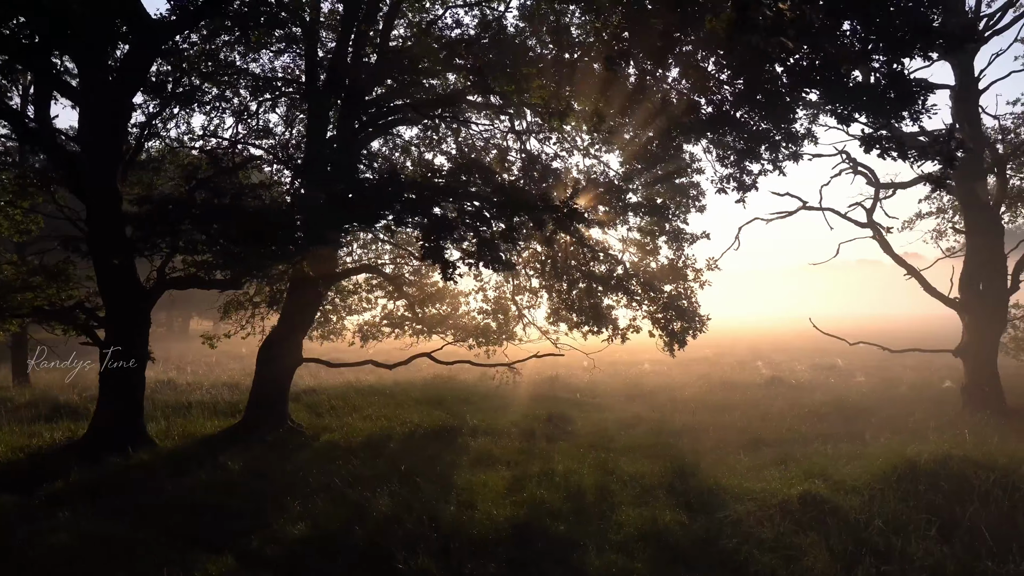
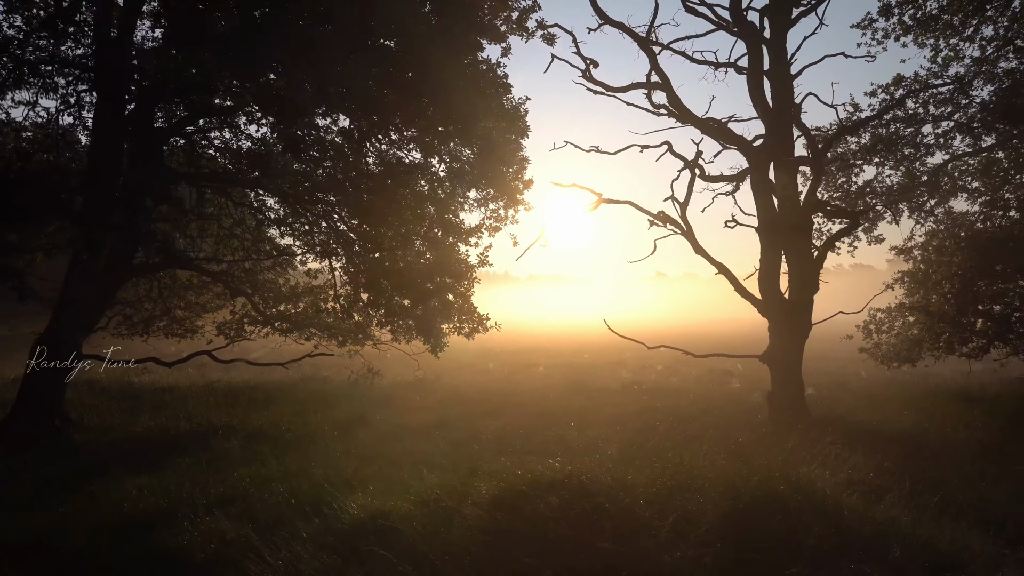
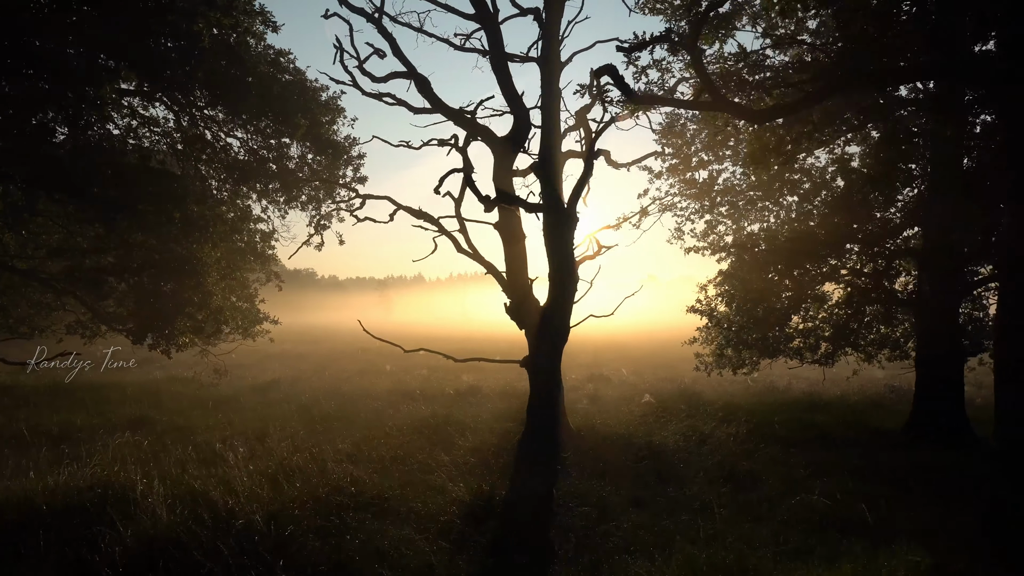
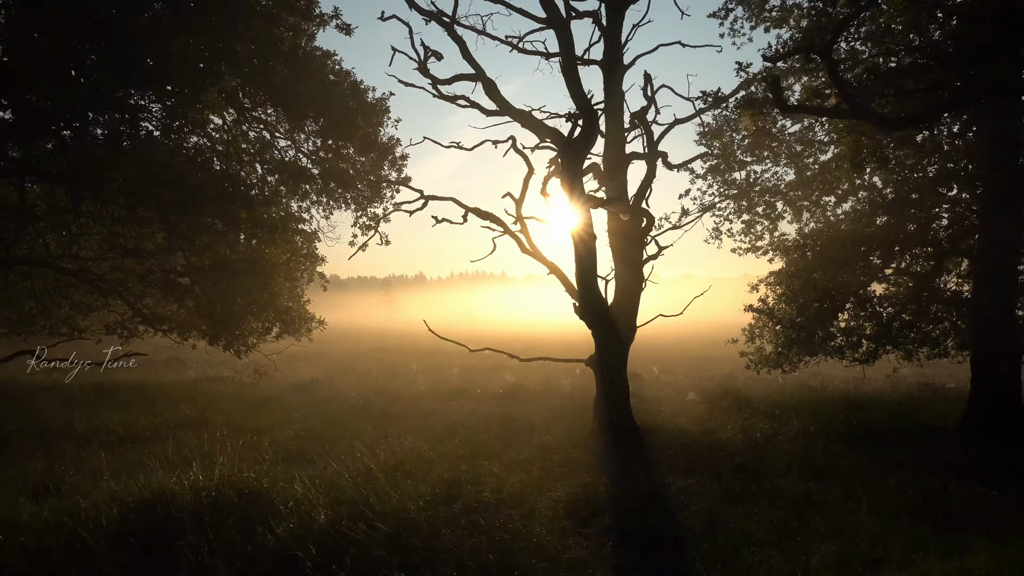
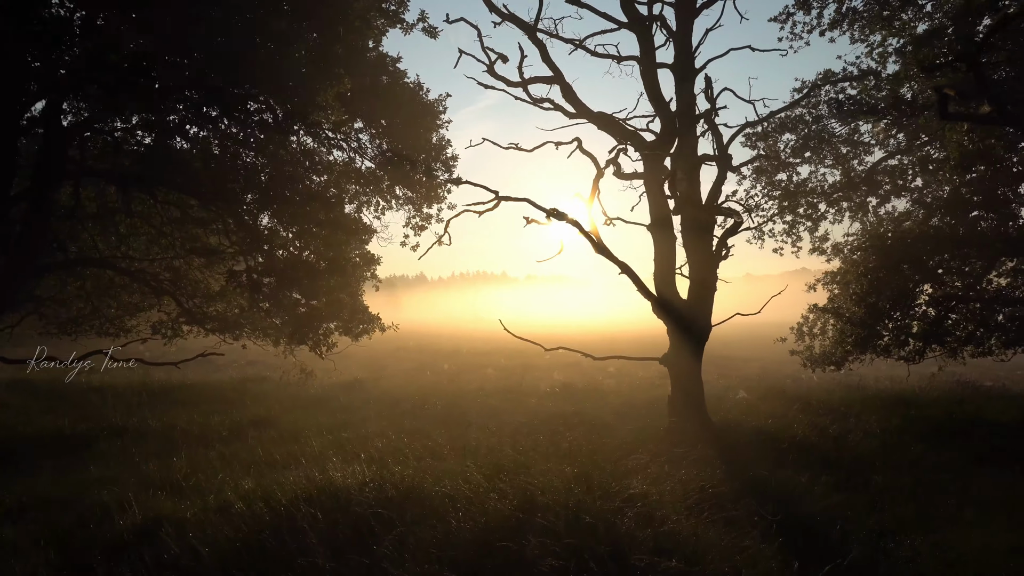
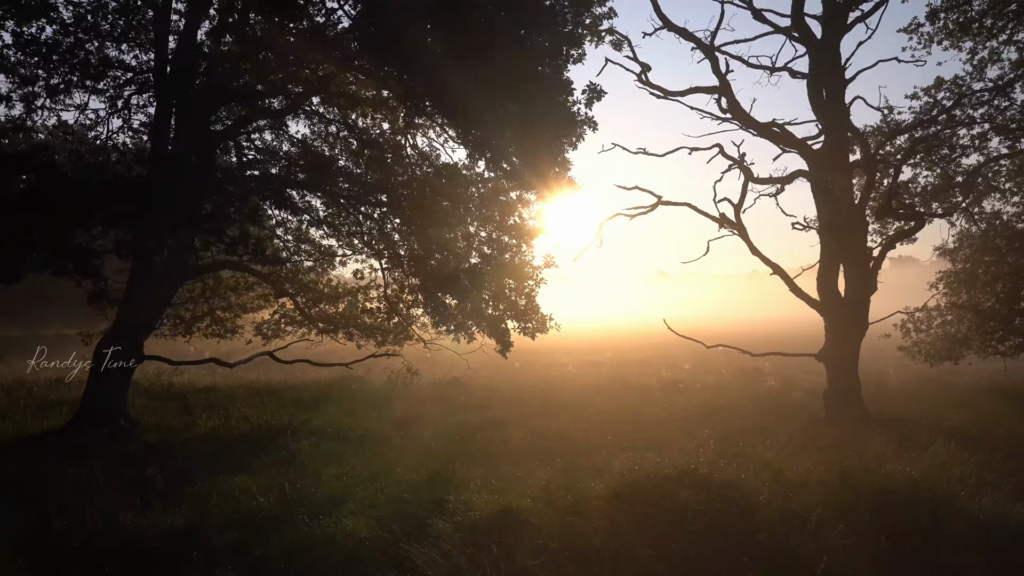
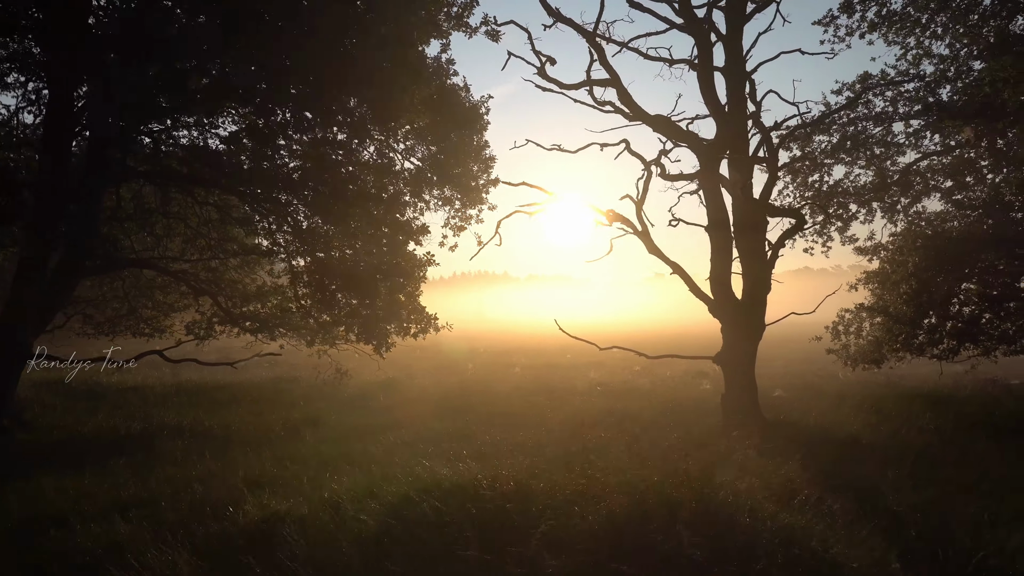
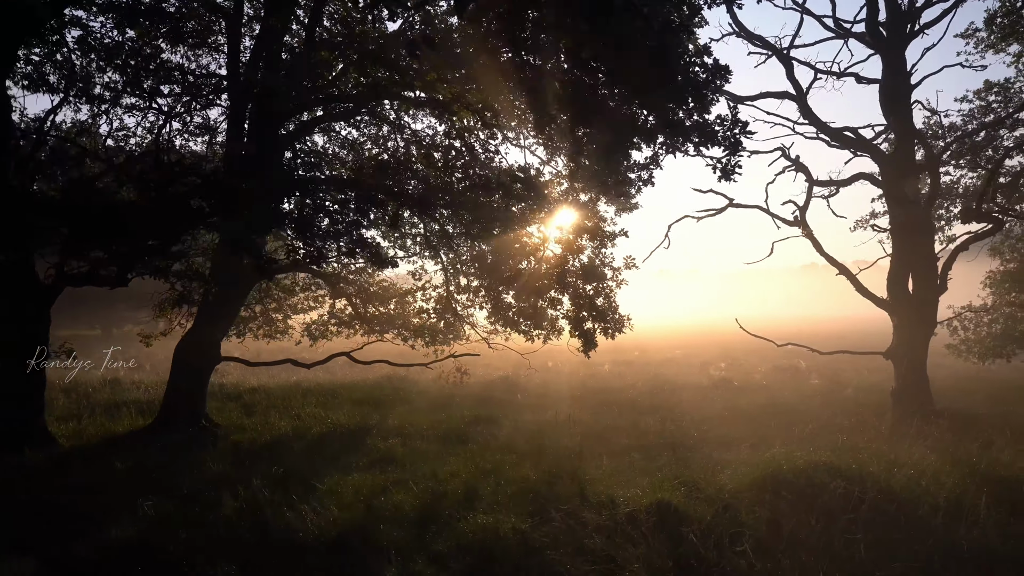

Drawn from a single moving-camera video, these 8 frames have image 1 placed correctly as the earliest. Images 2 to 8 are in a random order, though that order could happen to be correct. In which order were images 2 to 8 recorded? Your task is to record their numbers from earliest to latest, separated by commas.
8, 6, 2, 7, 5, 4, 3
